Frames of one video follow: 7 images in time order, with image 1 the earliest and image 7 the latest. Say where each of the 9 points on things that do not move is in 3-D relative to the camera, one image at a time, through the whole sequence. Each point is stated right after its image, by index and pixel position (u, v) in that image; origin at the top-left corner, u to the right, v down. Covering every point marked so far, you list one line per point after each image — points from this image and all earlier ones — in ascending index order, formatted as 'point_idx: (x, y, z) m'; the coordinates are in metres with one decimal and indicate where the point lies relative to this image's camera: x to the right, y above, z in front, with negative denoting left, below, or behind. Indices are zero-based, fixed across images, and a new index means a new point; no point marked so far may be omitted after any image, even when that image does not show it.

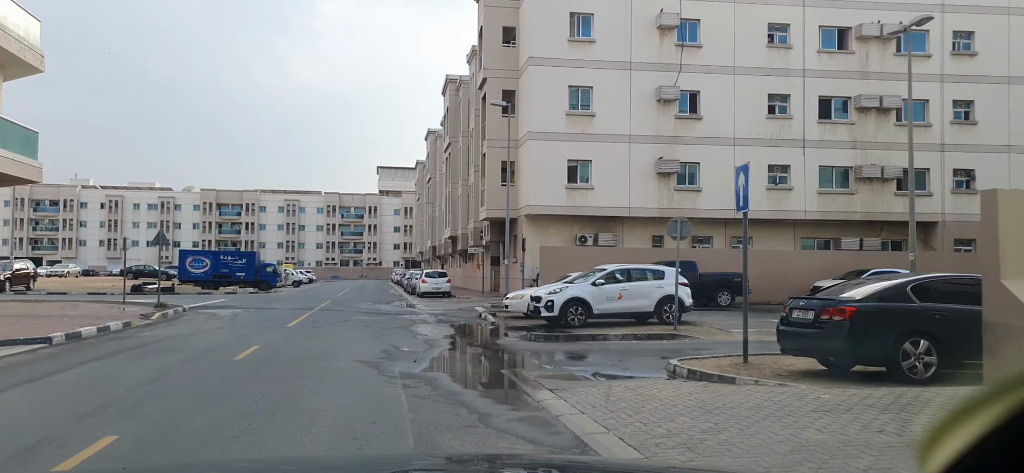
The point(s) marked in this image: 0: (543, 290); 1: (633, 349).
0: (+0.8, -1.4, +18.5) m
1: (+2.5, -2.3, +14.1) m
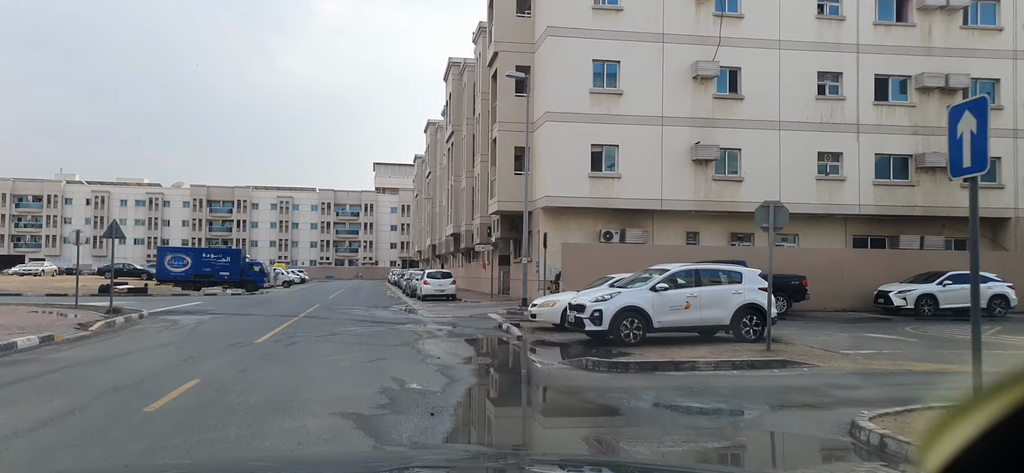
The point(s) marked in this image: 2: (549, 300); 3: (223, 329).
0: (+1.6, -1.2, +14.4) m
1: (+3.3, -2.1, +10.0) m
2: (+0.9, -1.5, +16.8) m
3: (-7.7, -2.5, +18.6) m
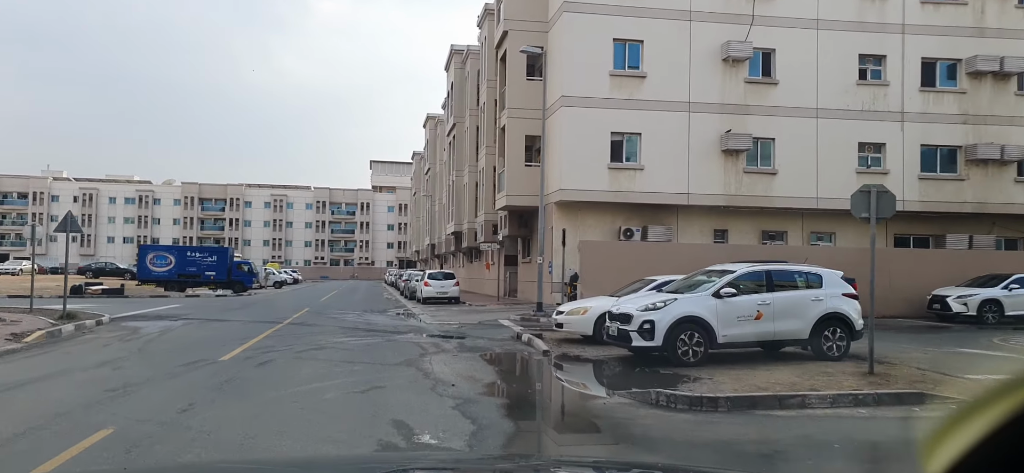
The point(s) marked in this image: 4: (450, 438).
0: (+2.0, -1.1, +11.6) m
1: (+3.8, -2.0, +7.2) m
2: (+1.4, -1.4, +14.0) m
3: (-7.3, -2.3, +15.8) m
4: (-0.6, -1.8, +6.3) m
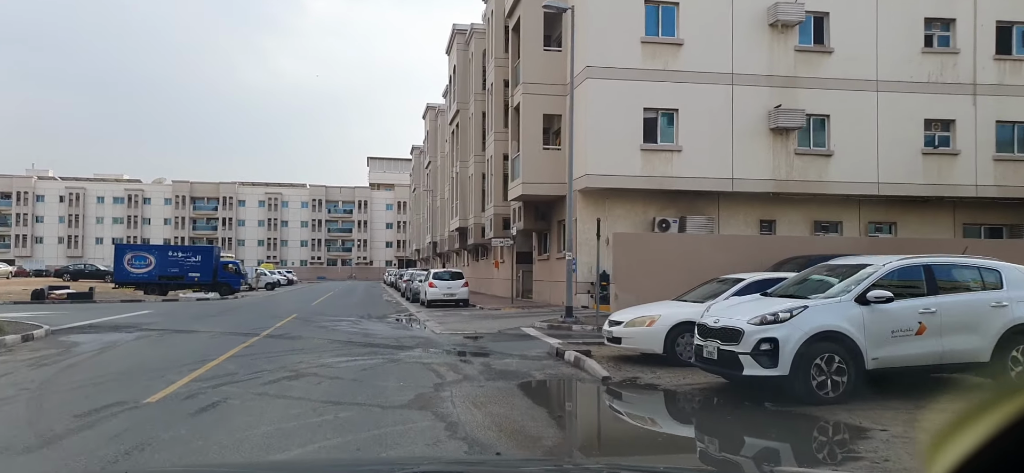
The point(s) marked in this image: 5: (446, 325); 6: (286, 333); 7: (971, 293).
0: (+2.7, -0.9, +8.1) m
1: (+4.4, -1.8, +3.8) m
2: (+2.0, -1.2, +10.5) m
3: (-6.6, -2.2, +12.3) m
4: (+0.1, -1.7, +2.9) m
5: (-1.9, -2.5, +19.6) m
6: (-5.3, -2.3, +16.1) m
7: (+5.5, -0.7, +8.3) m
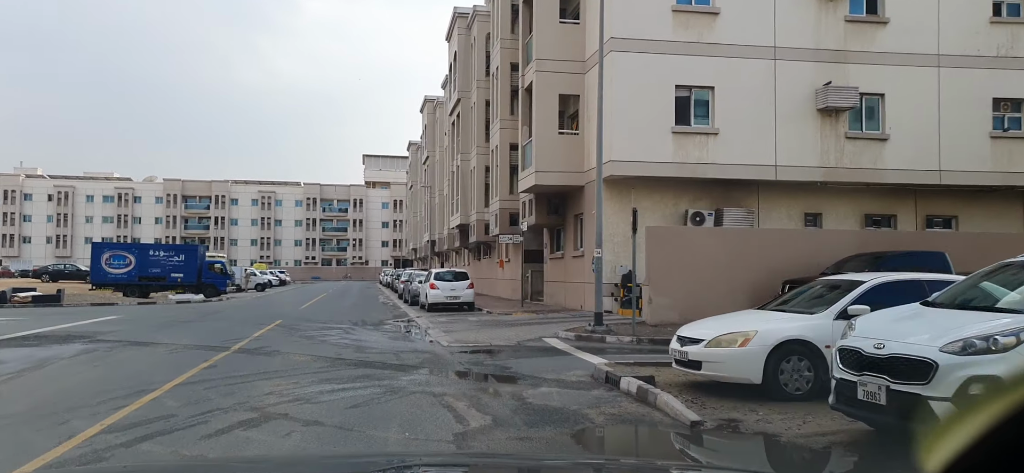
0: (+3.2, -0.8, +5.4) m
1: (+4.9, -1.6, +1.0) m
2: (+2.5, -1.0, +7.7) m
3: (-6.2, -2.0, +9.4) m
4: (+0.6, -1.5, +0.1) m
5: (-1.4, -2.3, +16.8) m
6: (-4.8, -2.1, +13.3) m
7: (+6.0, -0.5, +5.5) m
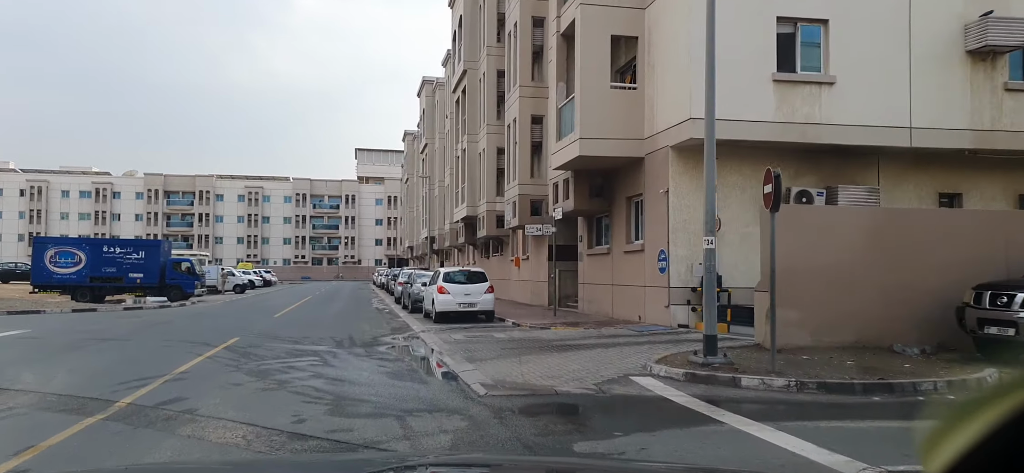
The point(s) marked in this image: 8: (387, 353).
0: (+4.2, -0.5, -0.1) m
1: (+6.0, -1.3, -4.4) m
2: (+3.5, -0.8, +2.3) m
3: (-5.2, -1.8, +3.9) m
4: (+1.7, -1.3, -5.4) m
5: (-0.5, -2.1, +11.3) m
6: (-3.8, -1.8, +7.8) m
7: (+7.0, -0.2, +0.1) m
8: (-2.4, -2.2, +13.1) m
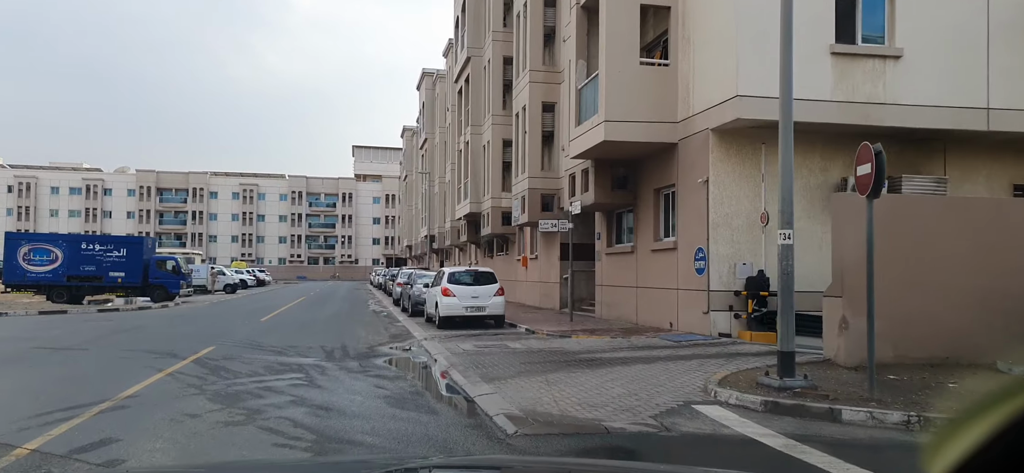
0: (+4.6, -0.4, -2.1) m
1: (+6.4, -1.3, -6.4) m
2: (+3.9, -0.7, +0.3) m
3: (-4.8, -1.6, +1.9) m
4: (+2.1, -1.2, -7.4) m
5: (-0.2, -2.0, +9.3) m
6: (-3.5, -1.7, +5.8) m
7: (+7.4, -0.2, -1.9) m
8: (-2.1, -2.1, +11.1) m
